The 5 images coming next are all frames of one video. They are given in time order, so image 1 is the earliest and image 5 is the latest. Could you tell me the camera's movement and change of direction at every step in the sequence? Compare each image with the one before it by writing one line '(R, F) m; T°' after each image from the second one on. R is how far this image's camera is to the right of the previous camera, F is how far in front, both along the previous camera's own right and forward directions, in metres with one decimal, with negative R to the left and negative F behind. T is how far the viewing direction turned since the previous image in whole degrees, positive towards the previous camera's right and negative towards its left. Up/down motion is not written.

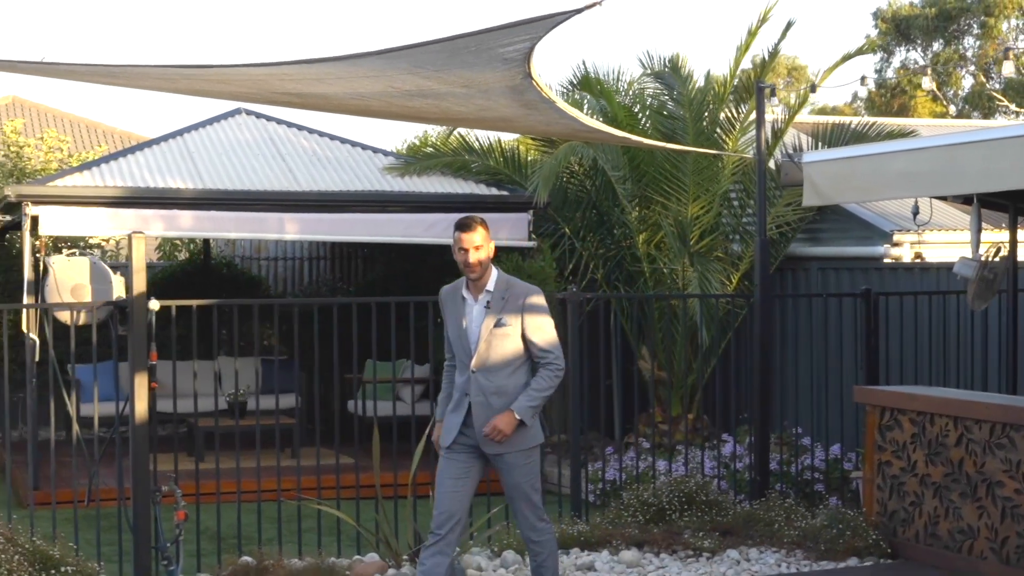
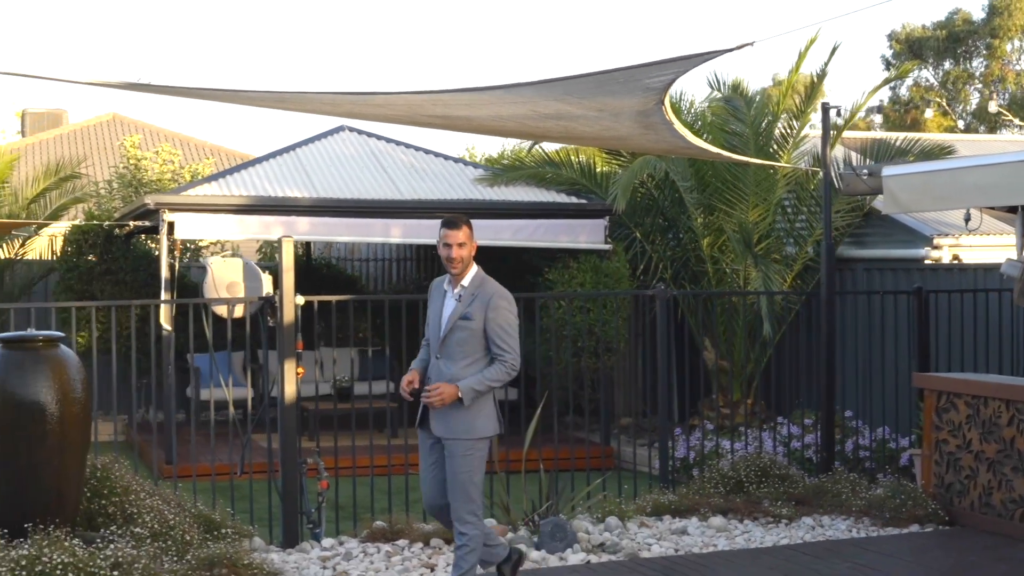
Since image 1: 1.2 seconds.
(-0.8, -0.9) m; +1°
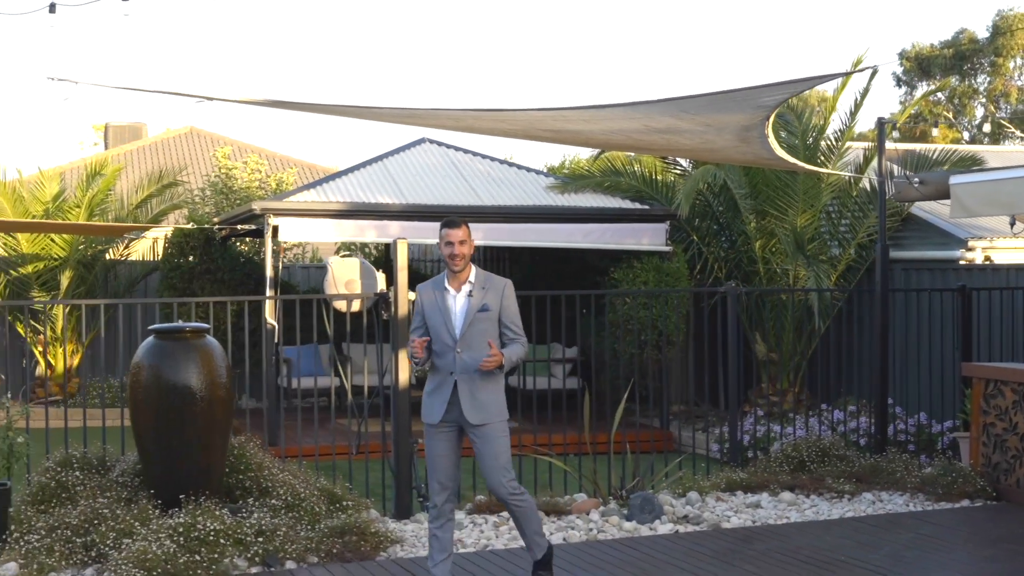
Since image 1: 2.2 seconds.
(-0.8, -0.8) m; +1°
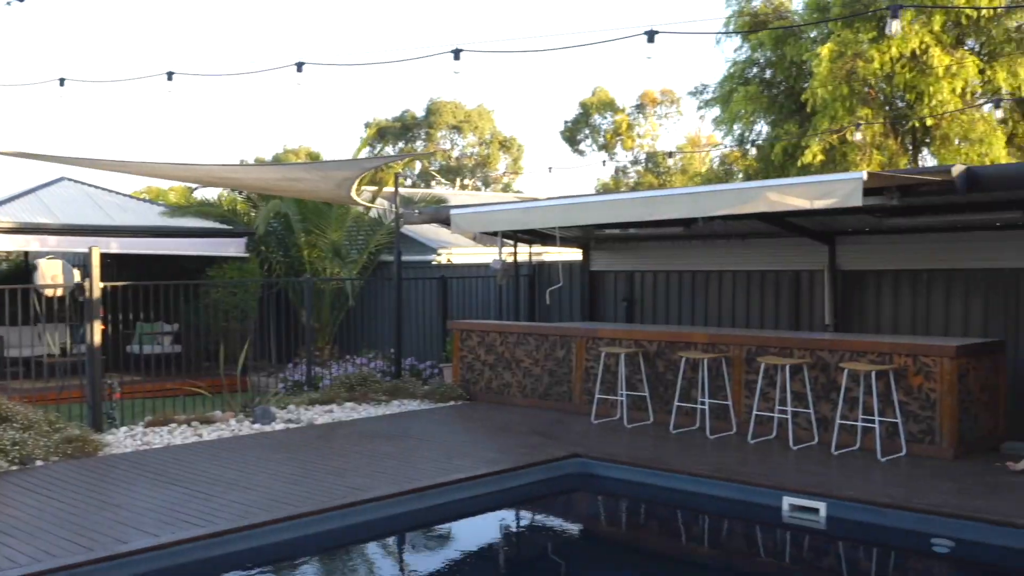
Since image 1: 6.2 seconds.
(-2.8, -4.1) m; +30°
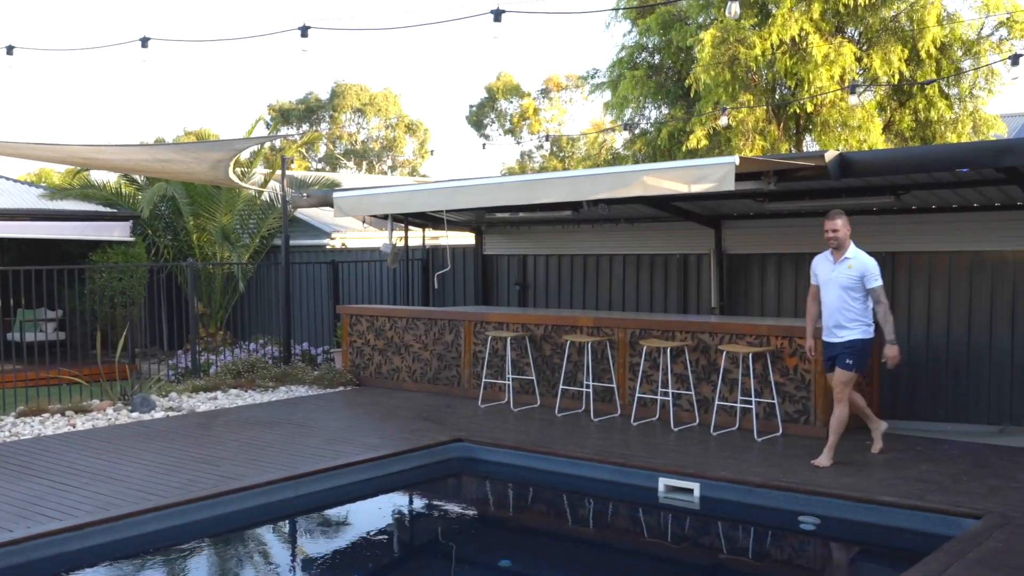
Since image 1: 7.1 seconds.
(+0.3, +0.1) m; +4°
